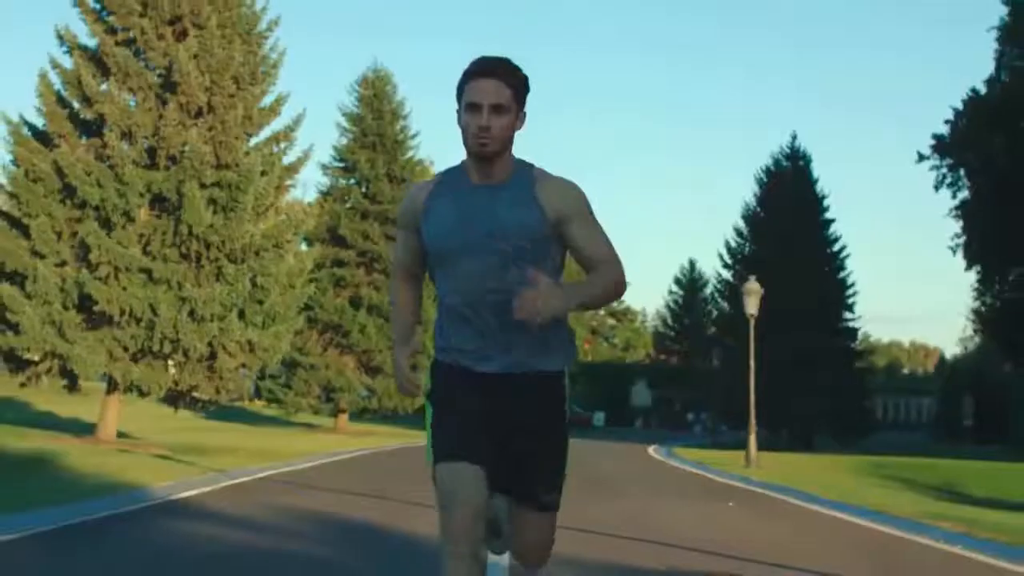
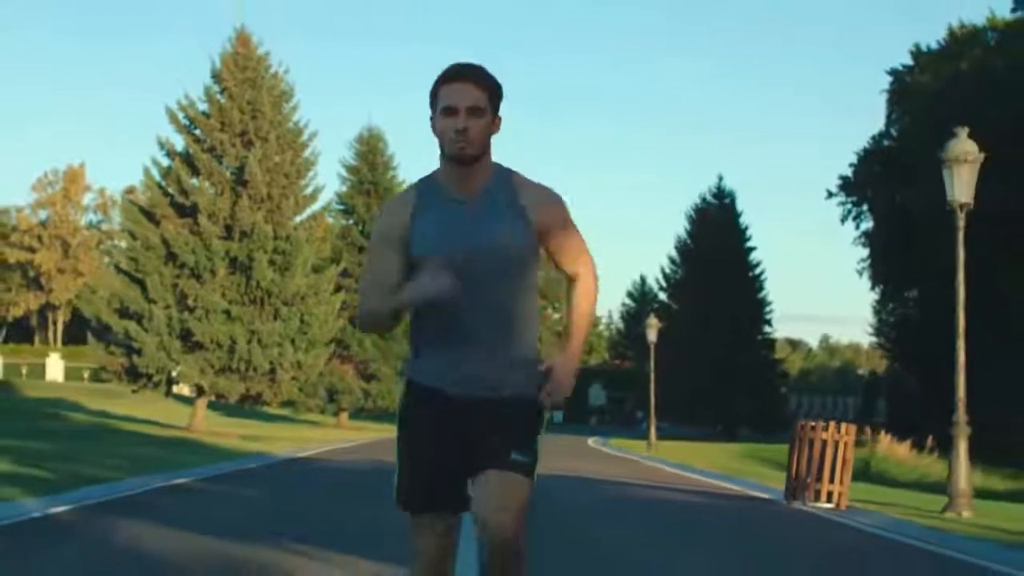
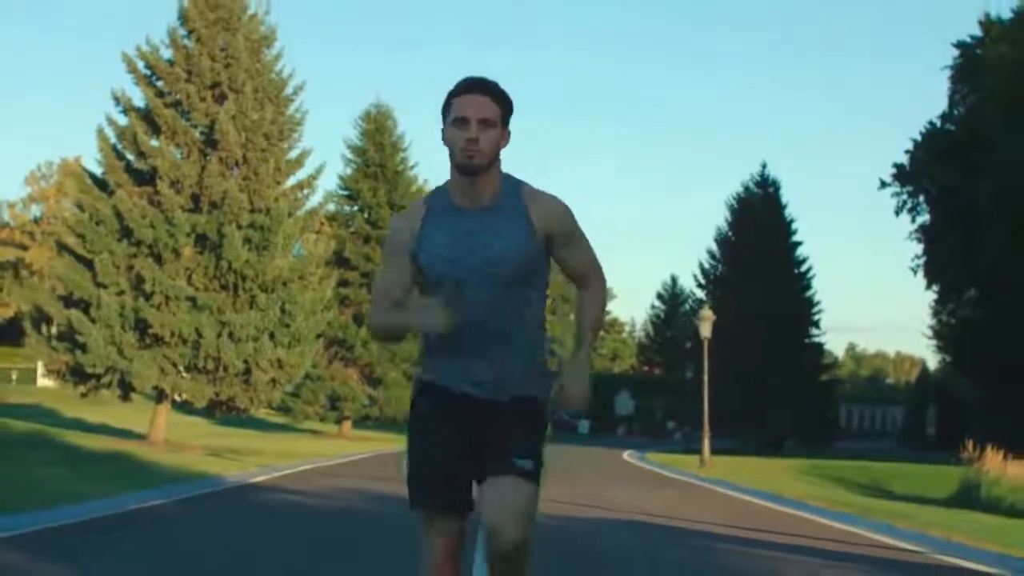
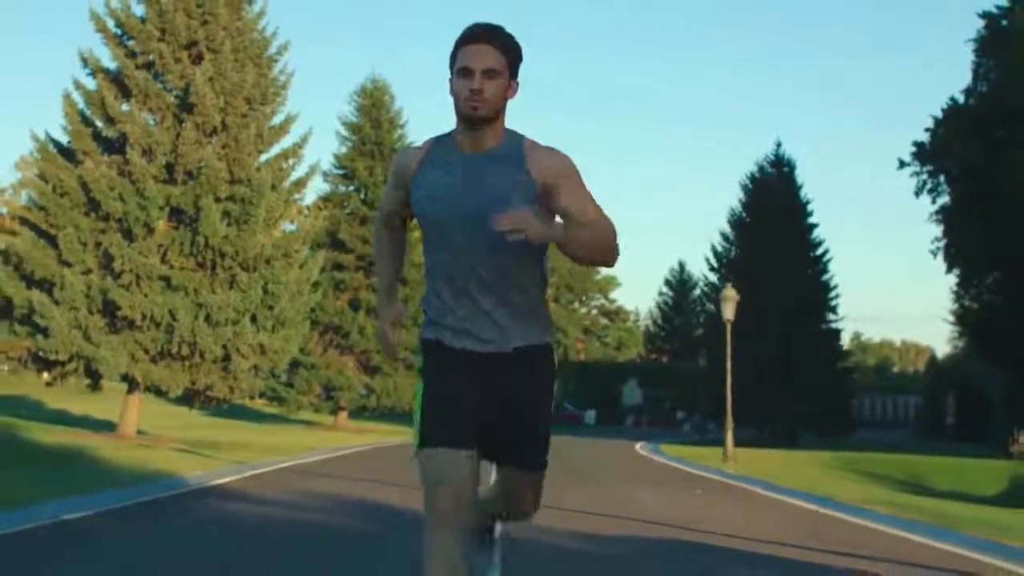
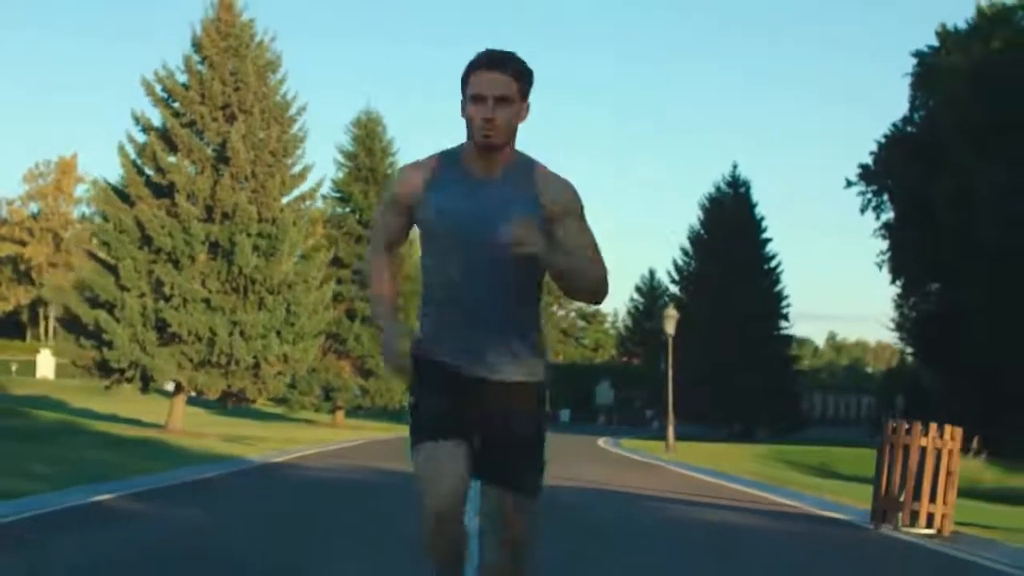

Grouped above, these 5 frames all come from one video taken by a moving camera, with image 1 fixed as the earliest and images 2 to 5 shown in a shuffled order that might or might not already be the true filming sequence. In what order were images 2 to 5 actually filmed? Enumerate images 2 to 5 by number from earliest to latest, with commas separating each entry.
4, 3, 5, 2
